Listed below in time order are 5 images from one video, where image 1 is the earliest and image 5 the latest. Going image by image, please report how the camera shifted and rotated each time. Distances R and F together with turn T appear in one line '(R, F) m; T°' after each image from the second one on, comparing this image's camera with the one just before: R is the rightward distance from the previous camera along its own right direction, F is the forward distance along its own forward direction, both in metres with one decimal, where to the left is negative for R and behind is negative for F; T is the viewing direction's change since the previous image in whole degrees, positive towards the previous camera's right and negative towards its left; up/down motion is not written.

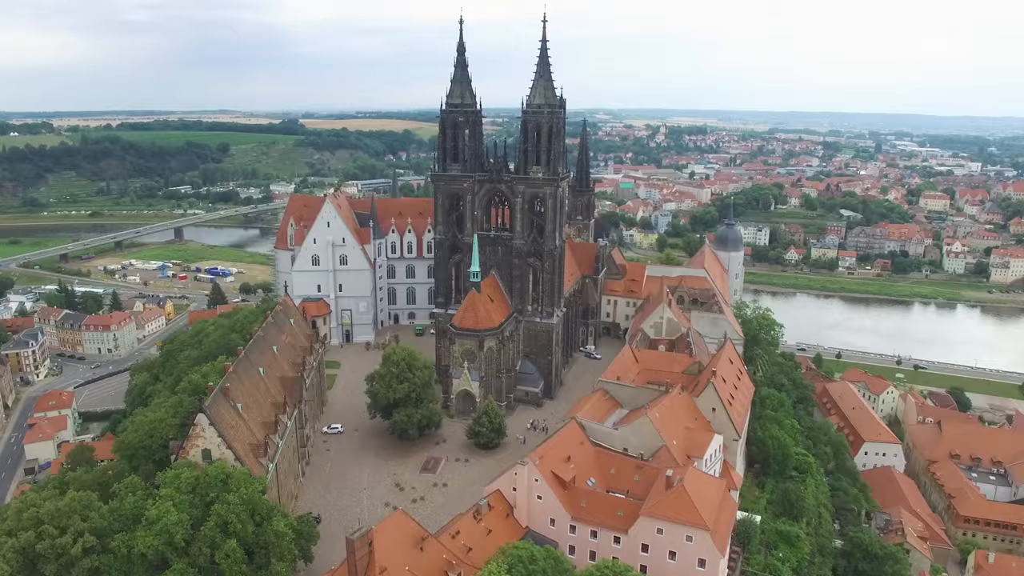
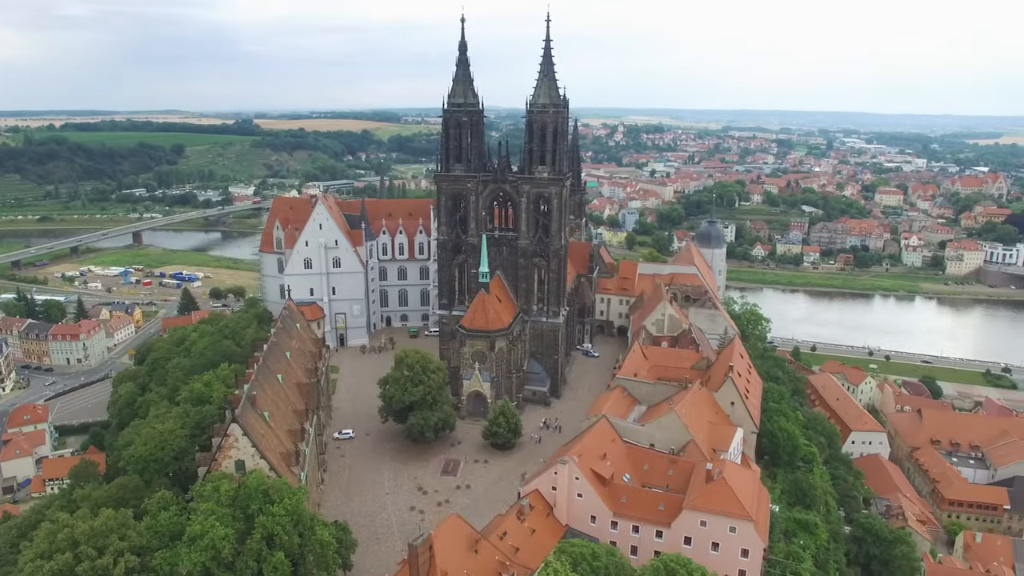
(-3.7, +0.1) m; +4°
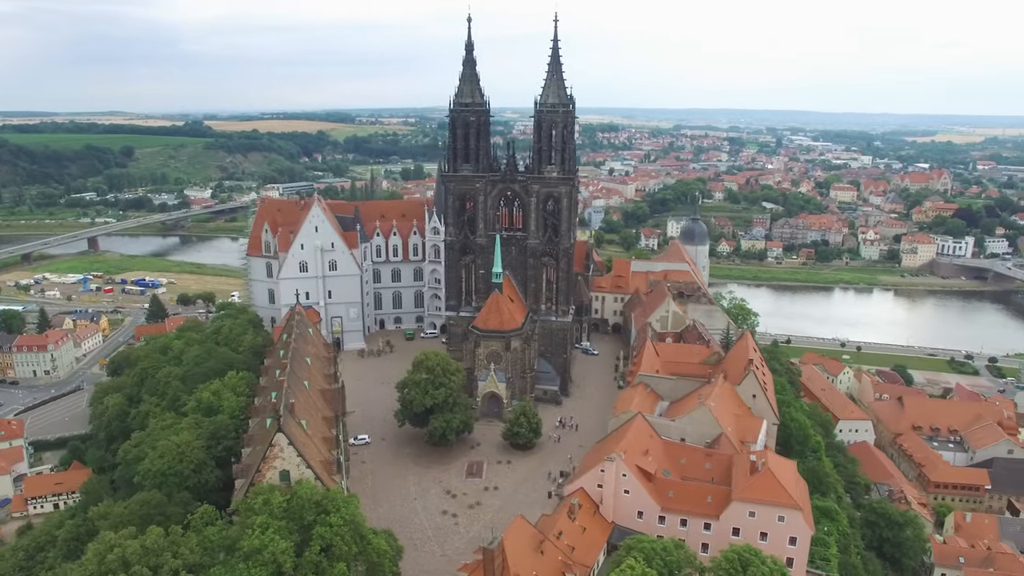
(-4.2, +0.1) m; +4°
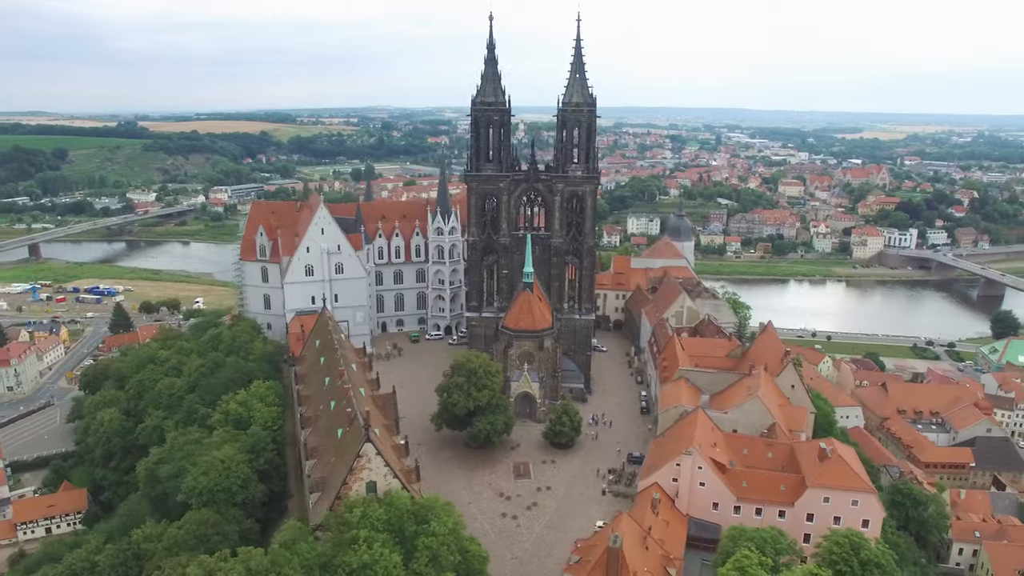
(-6.4, +0.4) m; +5°
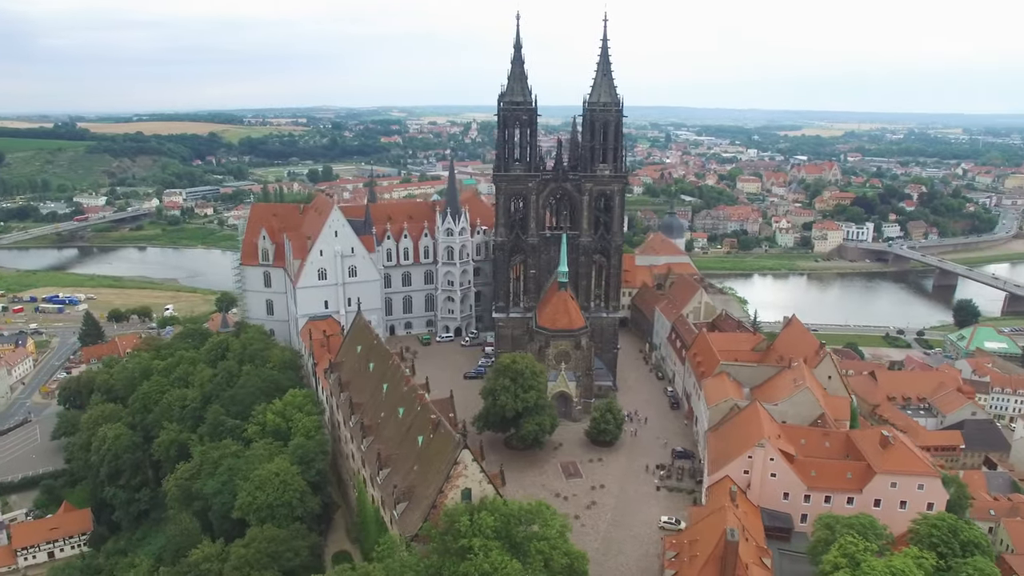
(-6.1, +0.5) m; +4°
